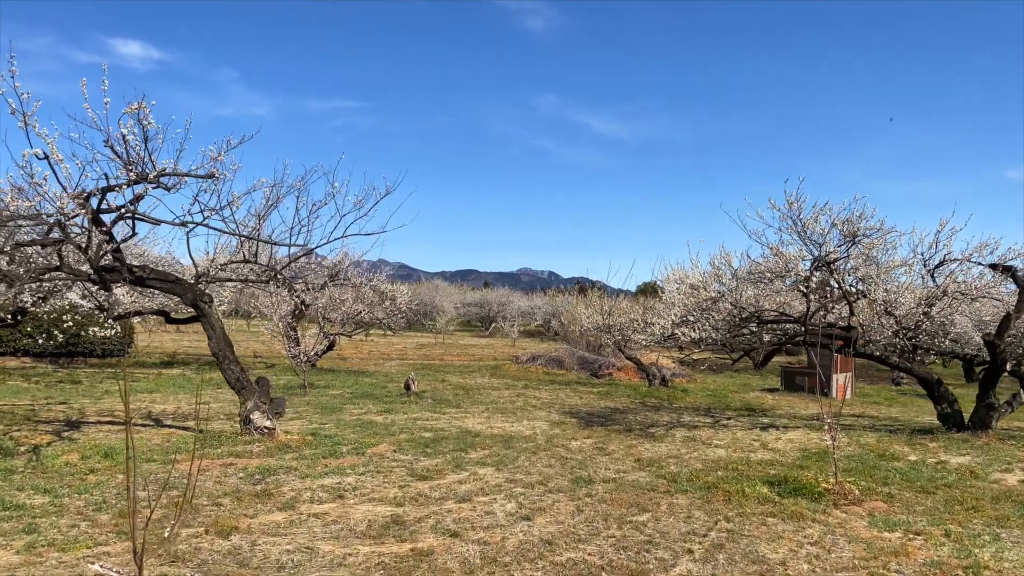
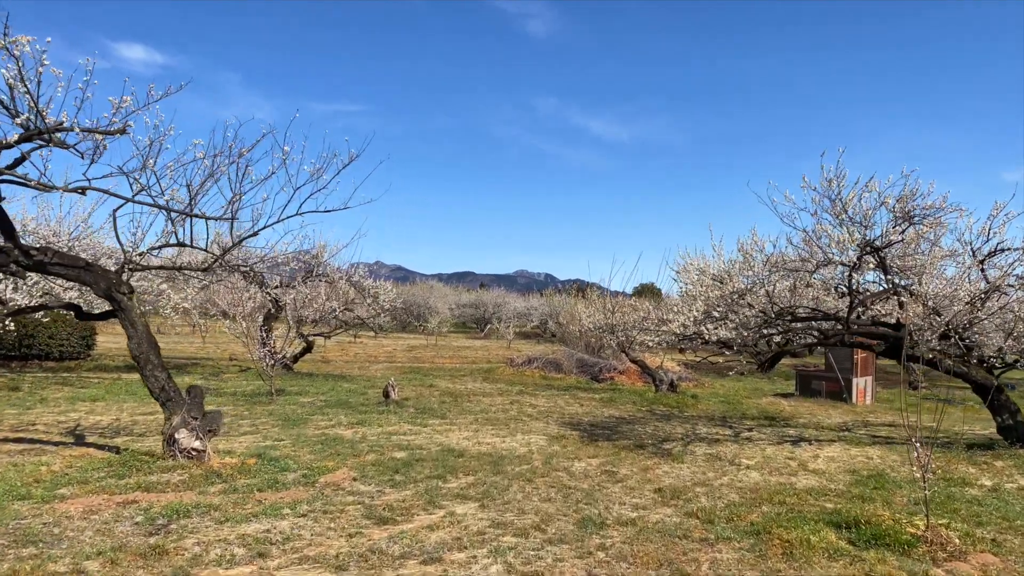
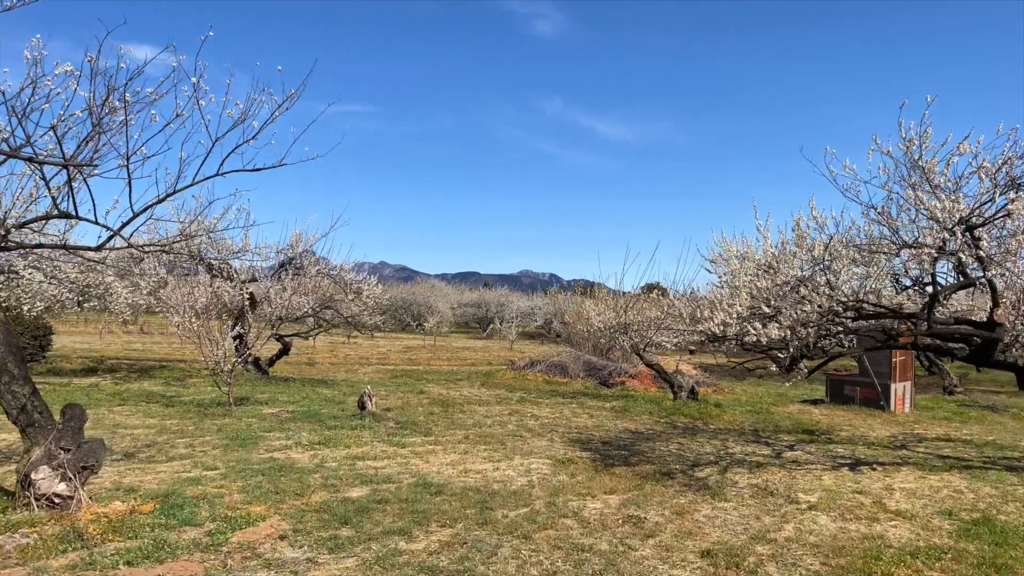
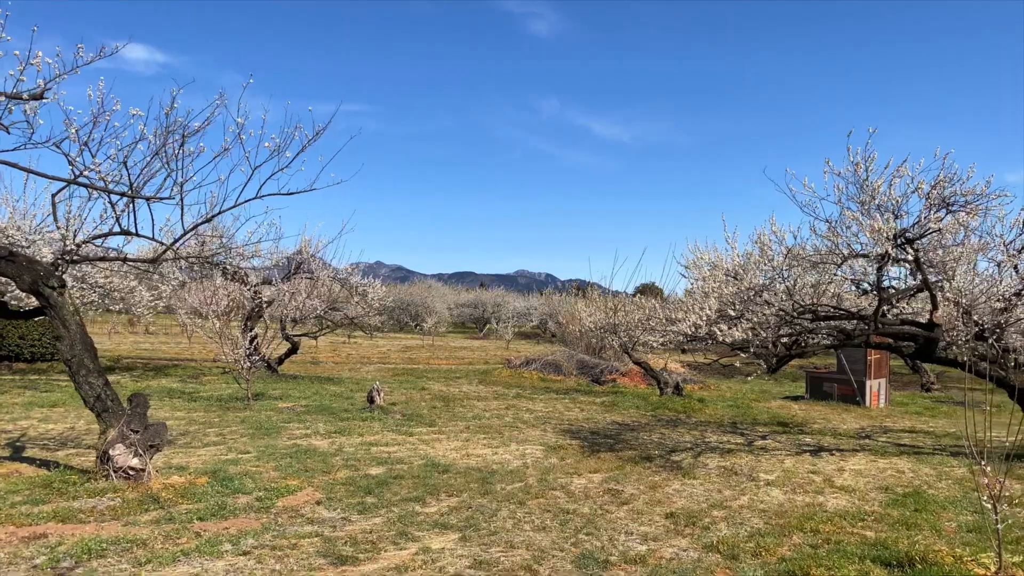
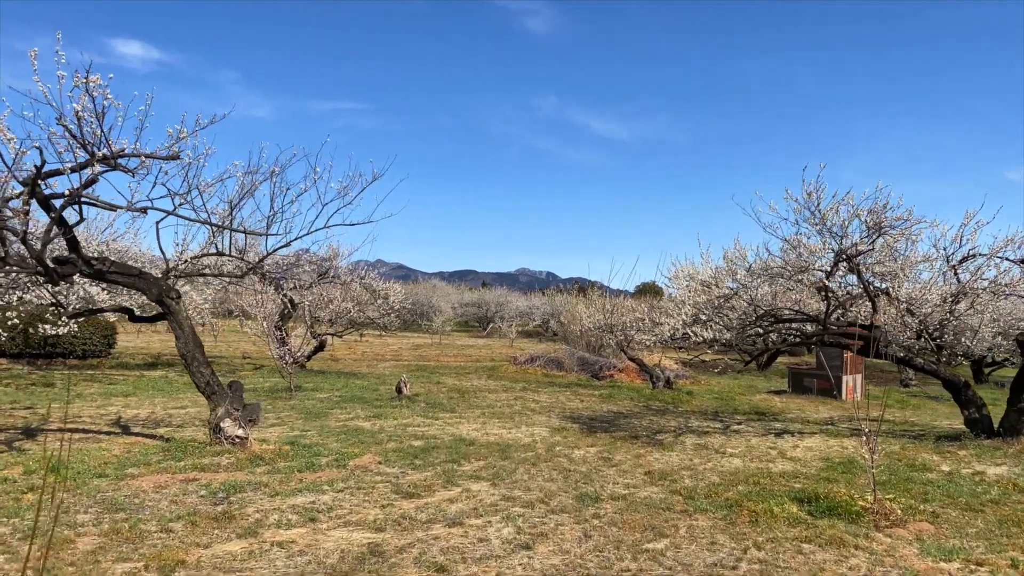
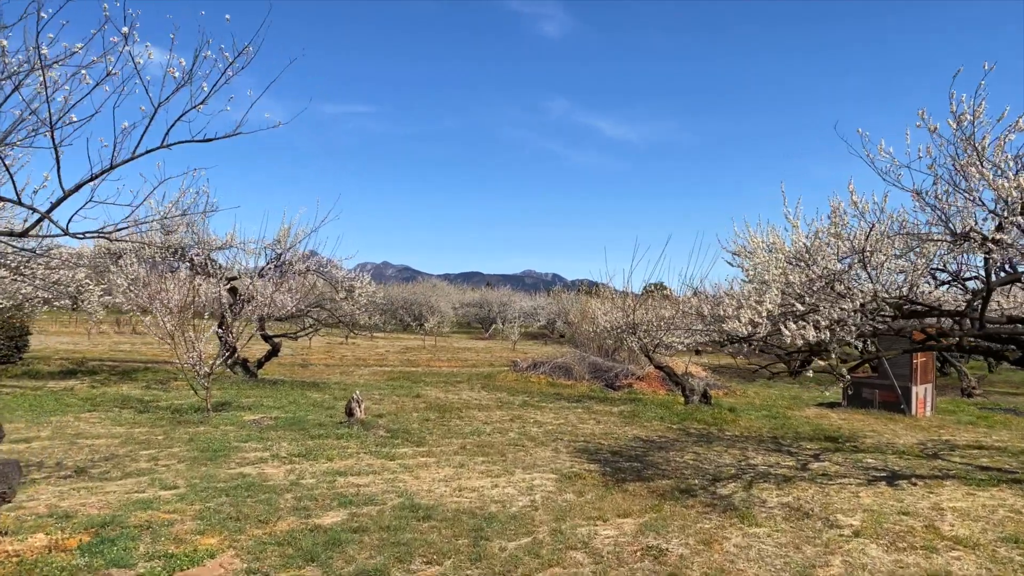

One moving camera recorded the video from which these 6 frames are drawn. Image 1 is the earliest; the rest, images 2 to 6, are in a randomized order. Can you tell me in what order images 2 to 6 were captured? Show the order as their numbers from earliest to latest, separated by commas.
5, 2, 4, 3, 6
